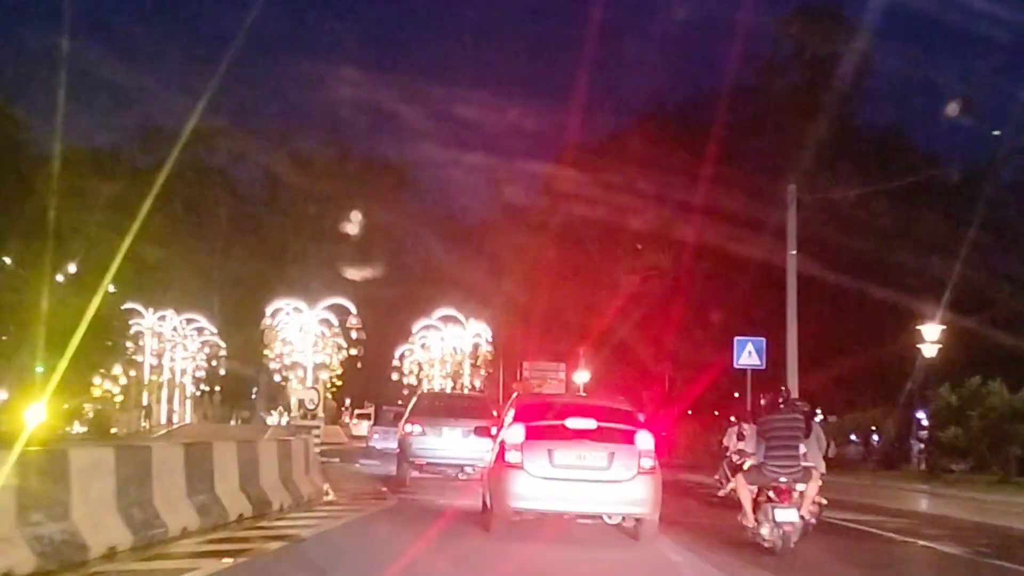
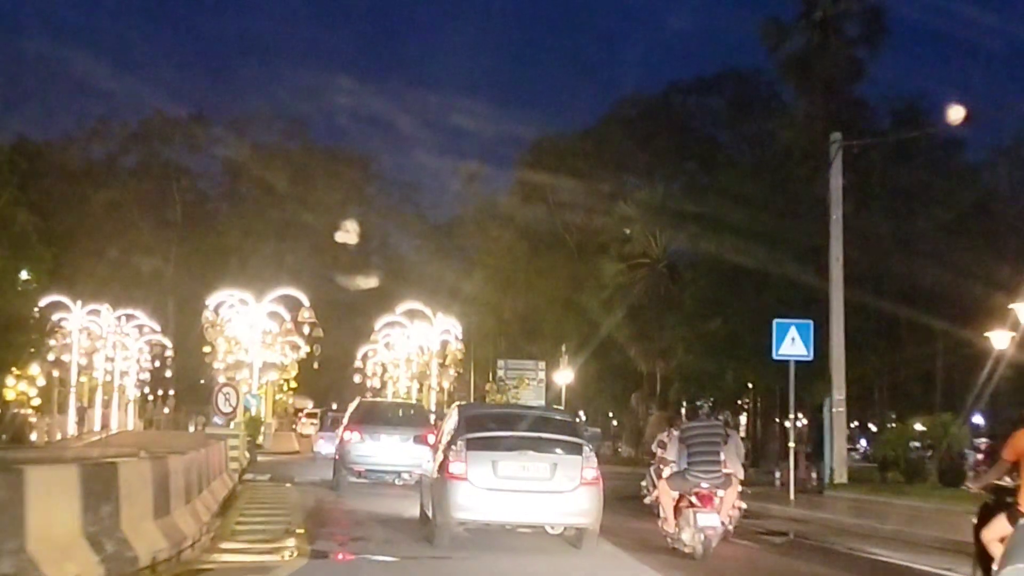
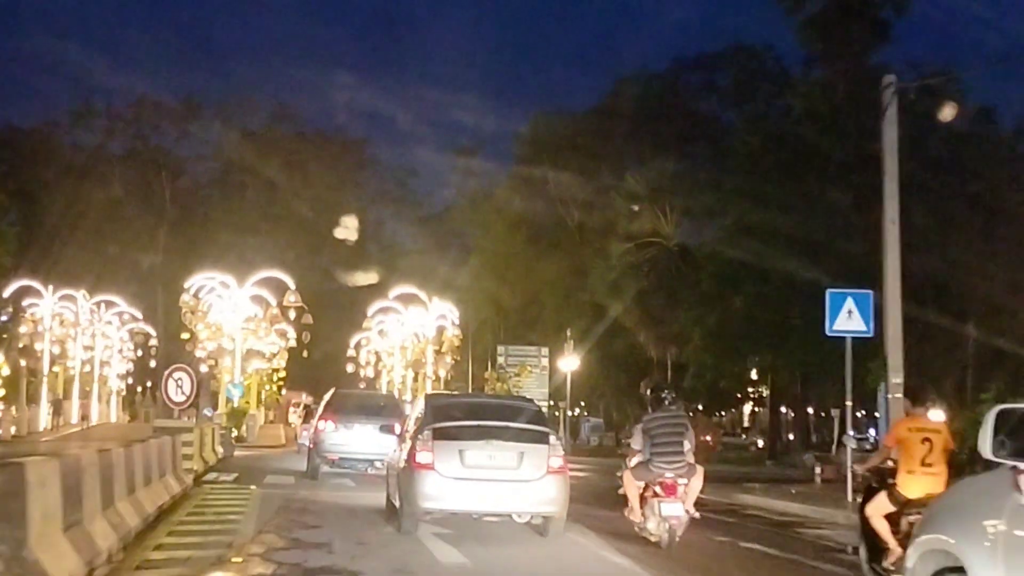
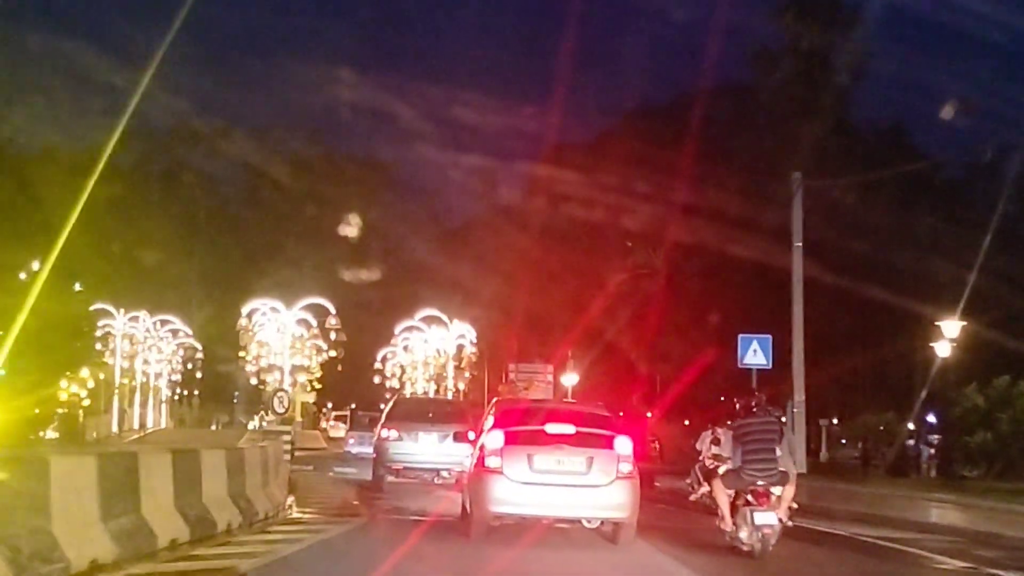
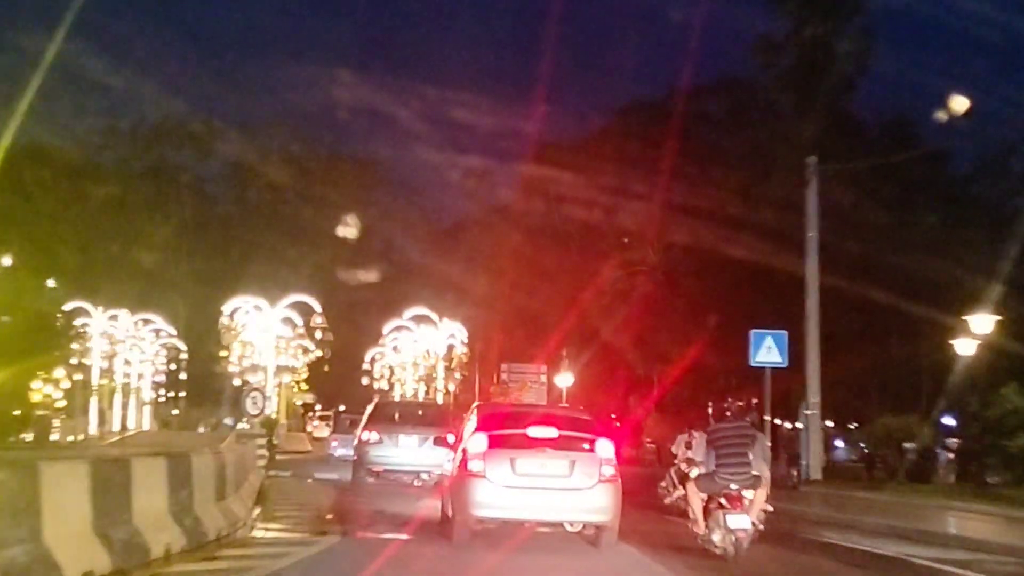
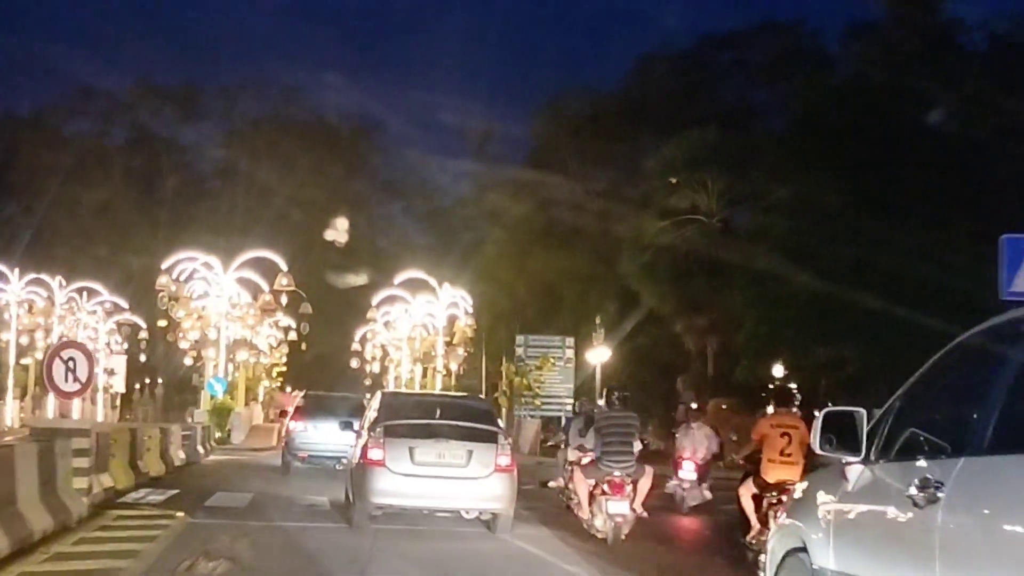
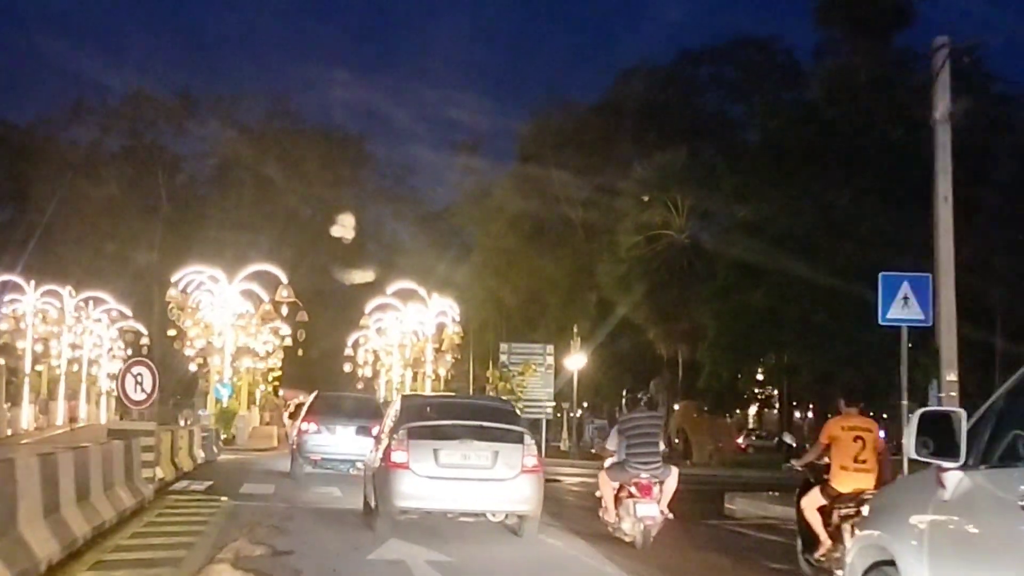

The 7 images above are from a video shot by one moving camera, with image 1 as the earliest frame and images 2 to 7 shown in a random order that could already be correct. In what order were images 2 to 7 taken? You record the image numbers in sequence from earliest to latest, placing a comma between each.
4, 5, 2, 3, 7, 6
